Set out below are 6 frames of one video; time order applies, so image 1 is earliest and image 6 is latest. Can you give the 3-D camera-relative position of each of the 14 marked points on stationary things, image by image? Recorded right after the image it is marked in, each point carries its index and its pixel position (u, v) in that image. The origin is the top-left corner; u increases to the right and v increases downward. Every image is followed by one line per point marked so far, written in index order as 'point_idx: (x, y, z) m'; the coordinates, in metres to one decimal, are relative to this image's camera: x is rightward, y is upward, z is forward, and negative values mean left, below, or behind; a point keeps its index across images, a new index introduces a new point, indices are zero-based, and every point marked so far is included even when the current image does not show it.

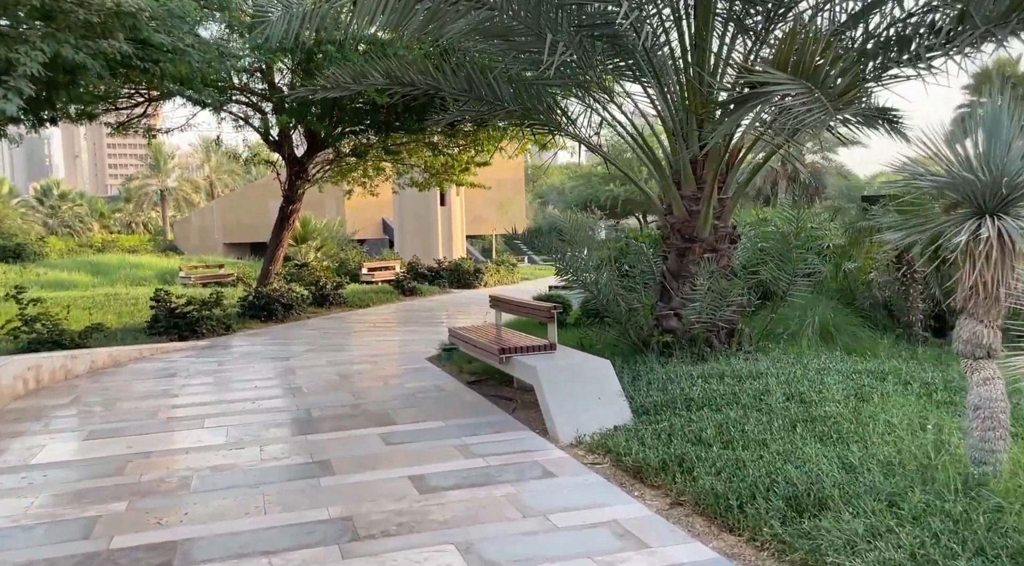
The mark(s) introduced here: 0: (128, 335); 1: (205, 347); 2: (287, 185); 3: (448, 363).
0: (-5.5, -0.7, +10.9) m
1: (-4.2, -0.9, +10.4) m
2: (-4.4, +1.9, +15.1) m
3: (-0.7, -0.9, +8.0) m
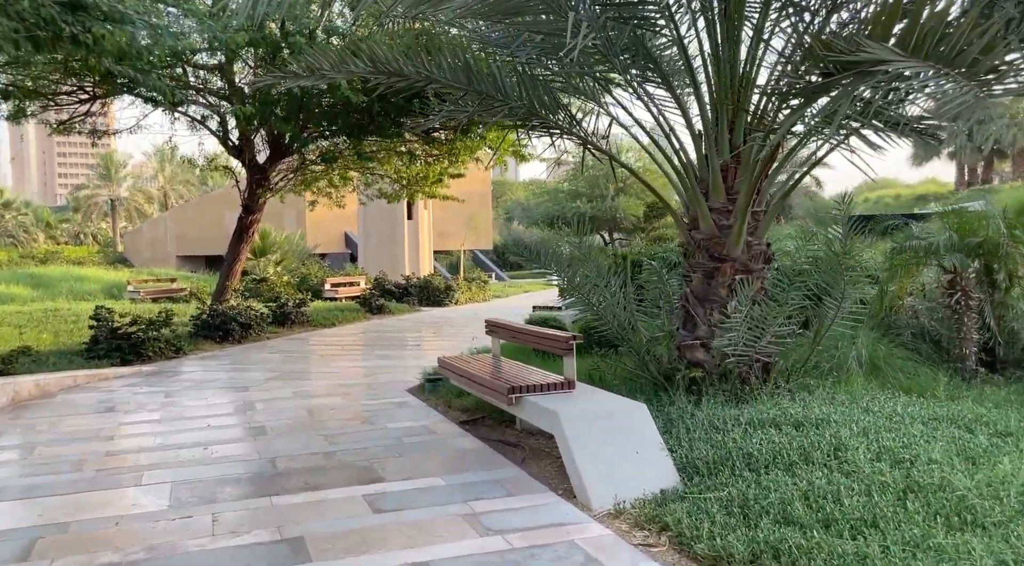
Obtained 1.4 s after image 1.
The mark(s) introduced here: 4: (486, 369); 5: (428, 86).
0: (-5.6, -0.9, +9.6) m
1: (-4.3, -1.1, +9.2) m
2: (-4.8, +1.6, +13.9) m
3: (-0.7, -1.1, +7.0) m
4: (-0.2, -0.7, +6.1) m
5: (-0.7, +1.6, +6.3) m
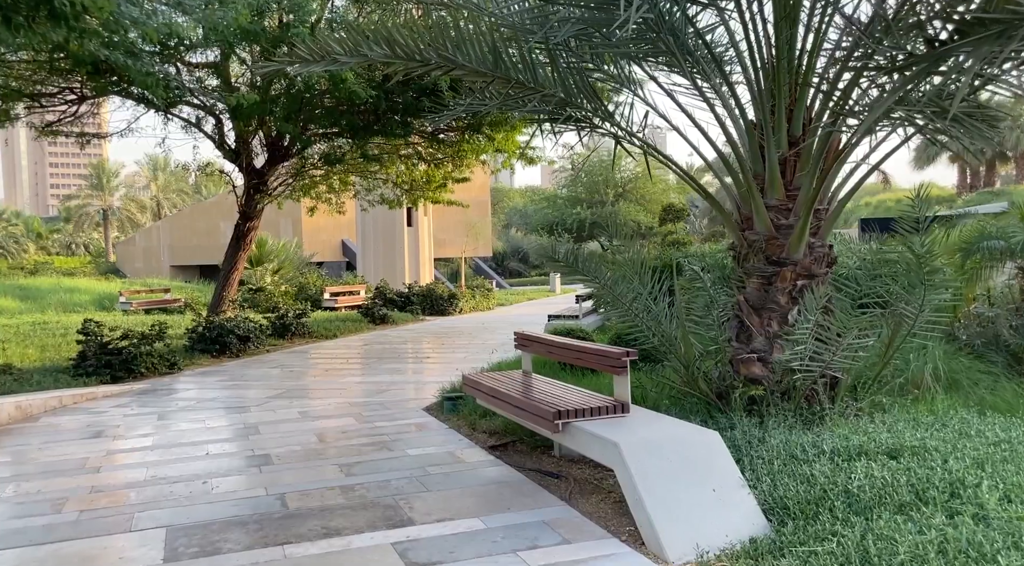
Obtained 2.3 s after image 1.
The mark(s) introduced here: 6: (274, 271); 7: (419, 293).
0: (-5.4, -1.1, +9.0) m
1: (-4.1, -1.2, +8.6) m
2: (-4.7, +1.4, +13.3) m
3: (-0.5, -1.1, +6.4) m
4: (0.0, -0.7, +5.5) m
5: (-0.5, +1.5, +5.7) m
6: (-6.1, +0.3, +19.4) m
7: (-2.4, -0.3, +19.7) m
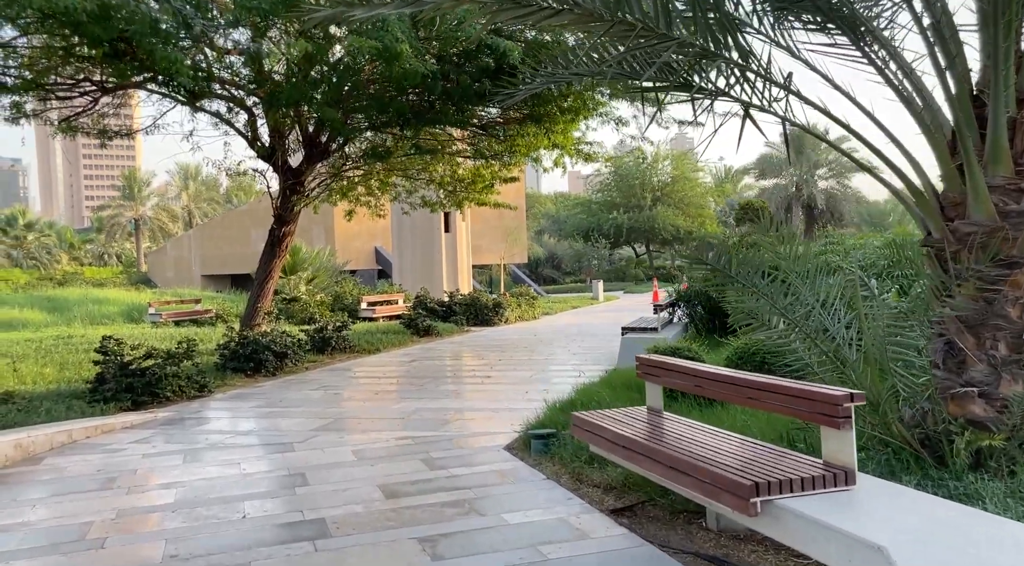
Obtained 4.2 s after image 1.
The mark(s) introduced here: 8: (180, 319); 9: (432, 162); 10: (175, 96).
0: (-4.6, -1.2, +7.8) m
1: (-3.3, -1.3, +7.4) m
2: (-3.7, +1.3, +12.1) m
3: (+0.3, -1.2, +5.0) m
4: (+0.7, -0.8, +4.2) m
5: (+0.2, +1.5, +4.4) m
6: (-4.9, +0.1, +18.3) m
7: (-1.2, -0.5, +18.4) m
8: (-7.5, -0.8, +17.4) m
9: (-1.3, +2.1, +13.1) m
10: (-4.5, +2.5, +10.2) m
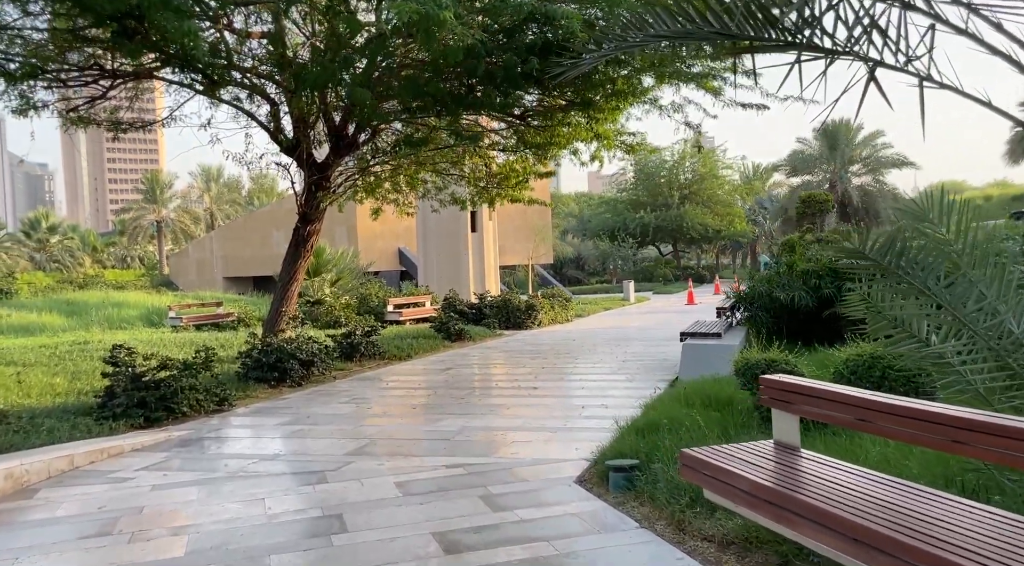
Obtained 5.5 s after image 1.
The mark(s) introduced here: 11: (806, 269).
0: (-4.1, -1.2, +7.0) m
1: (-2.8, -1.4, +6.6) m
2: (-3.1, +1.3, +11.3) m
3: (+0.7, -1.2, +4.1) m
4: (+1.1, -0.8, +3.2) m
5: (+0.6, +1.5, +3.5) m
6: (-4.1, 0.0, +17.5) m
7: (-0.4, -0.5, +17.5) m
8: (-6.8, -0.9, +16.7) m
9: (-0.7, +2.0, +12.2) m
10: (-3.9, +2.5, +9.4) m
11: (+3.7, +0.2, +9.5) m
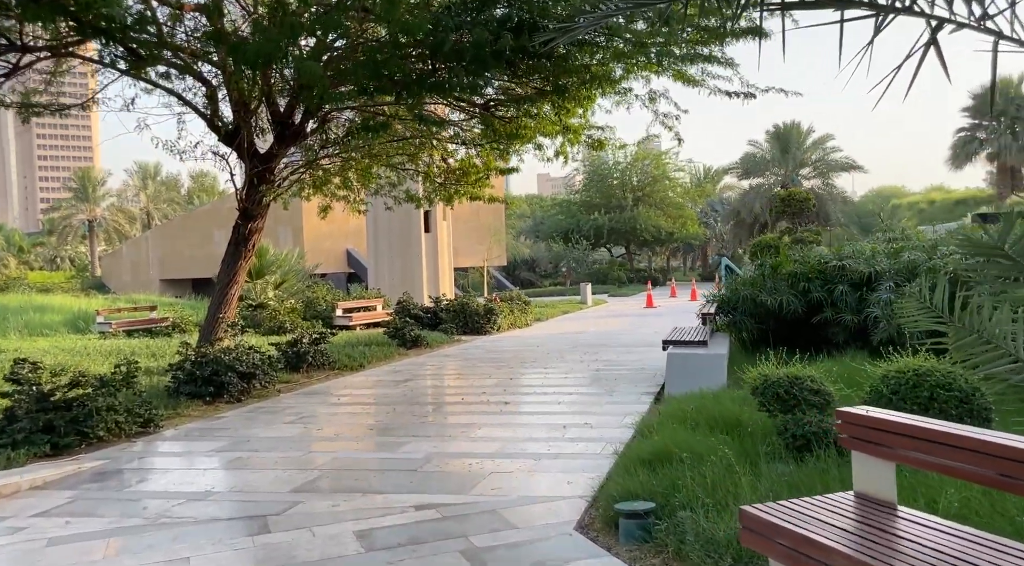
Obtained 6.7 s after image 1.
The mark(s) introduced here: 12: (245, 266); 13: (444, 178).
0: (-4.3, -1.3, +5.9) m
1: (-3.0, -1.4, +5.5) m
2: (-3.6, +1.2, +10.2) m
3: (+0.7, -1.2, +3.3) m
4: (+1.2, -0.8, +2.4) m
5: (+0.7, +1.4, +2.6) m
6: (-5.0, 0.0, +16.3) m
7: (-1.3, -0.5, +16.6) m
8: (-7.6, -0.9, +15.3) m
9: (-1.3, +2.0, +11.3) m
10: (-4.3, +2.4, +8.3) m
11: (+3.3, +0.1, +8.9) m
12: (-3.7, +0.2, +10.6) m
13: (-1.0, +1.8, +12.8) m
